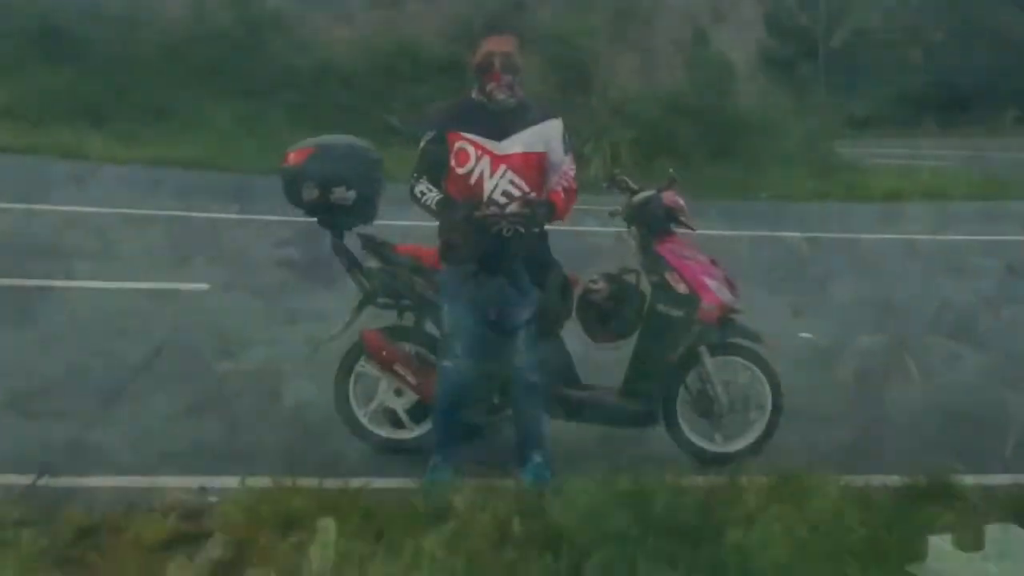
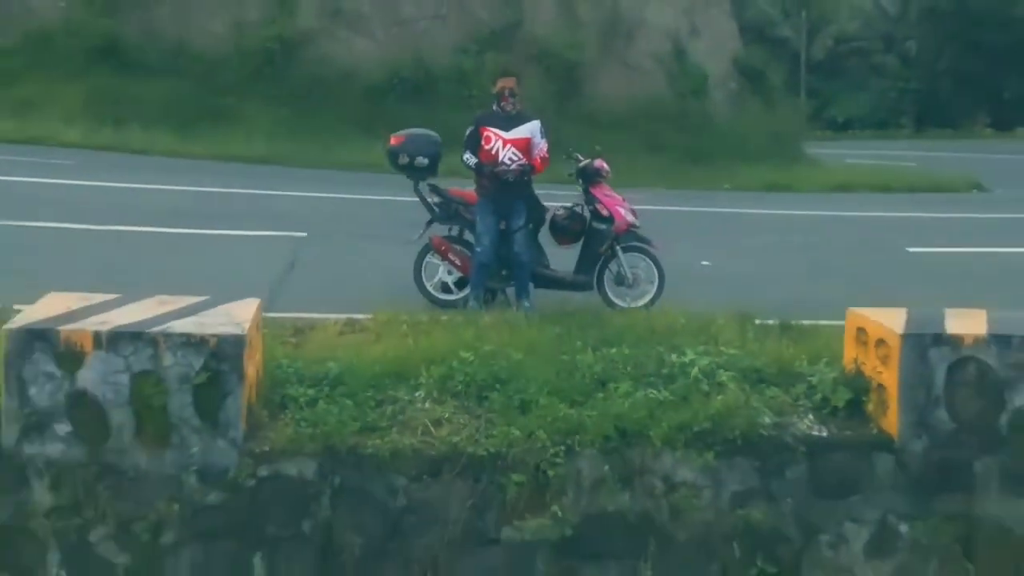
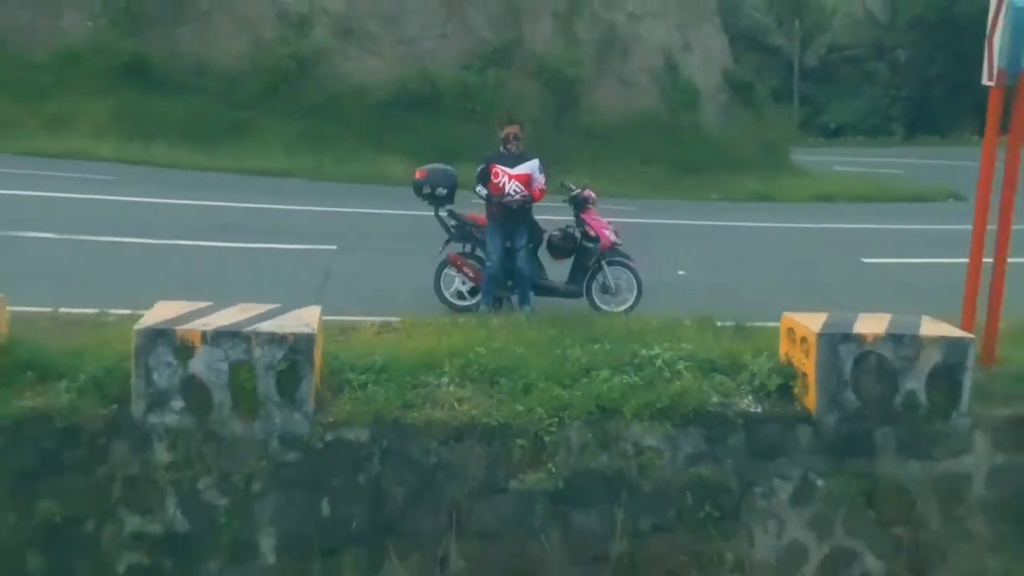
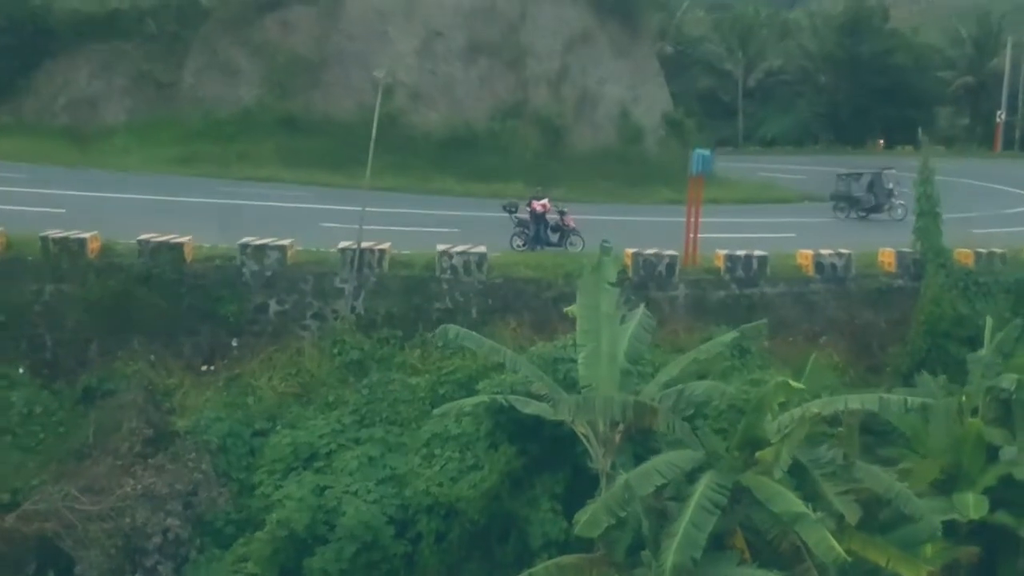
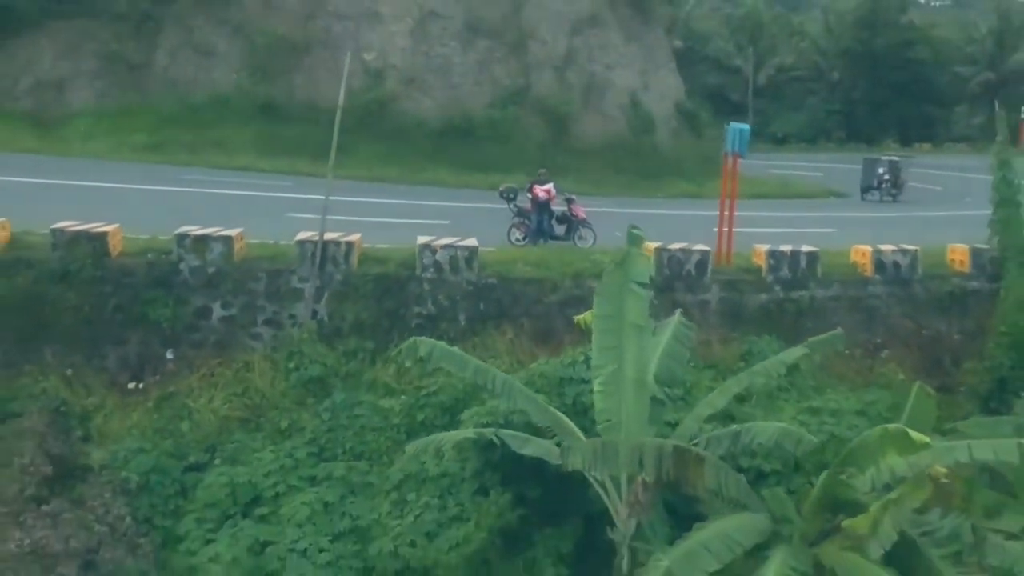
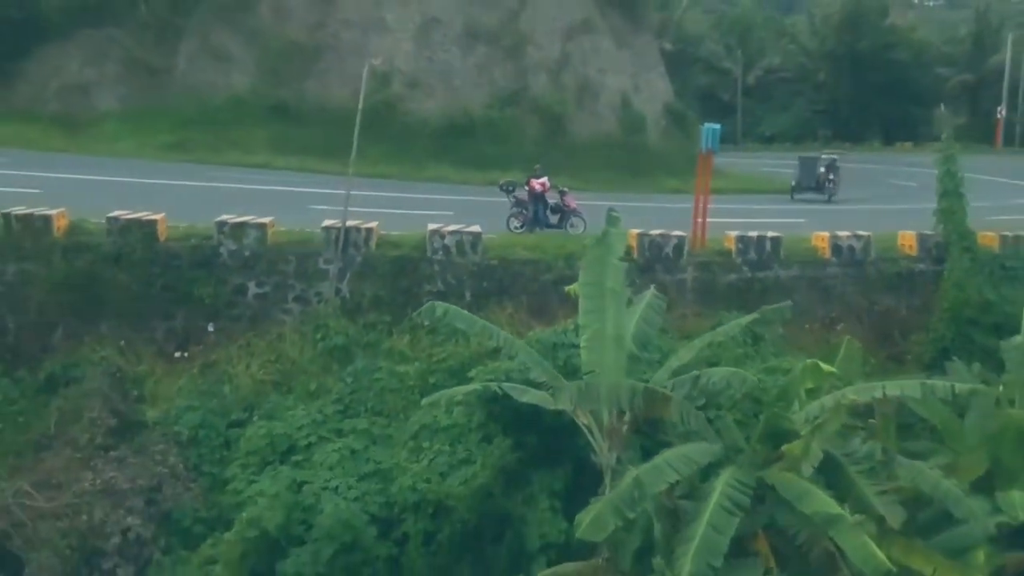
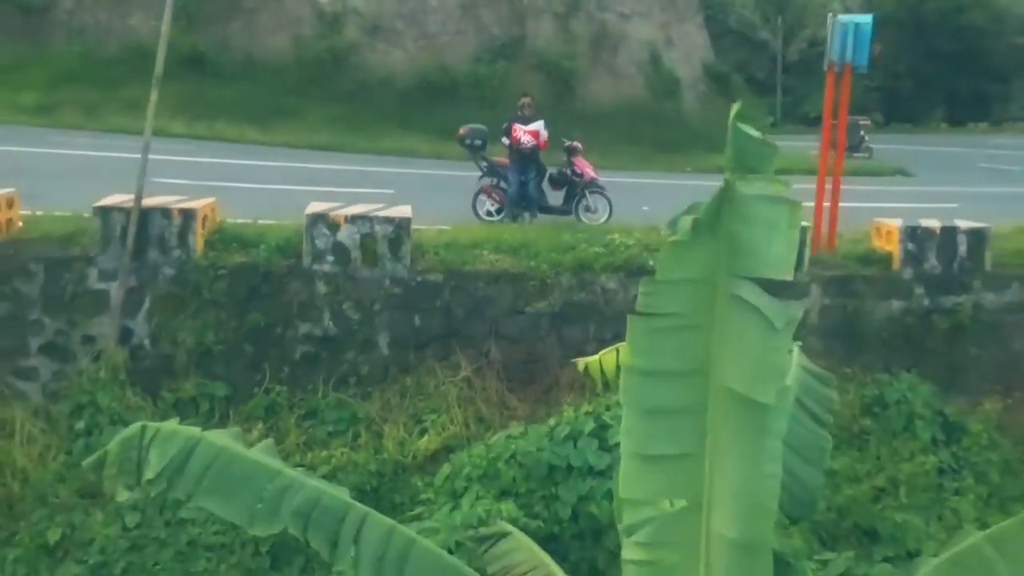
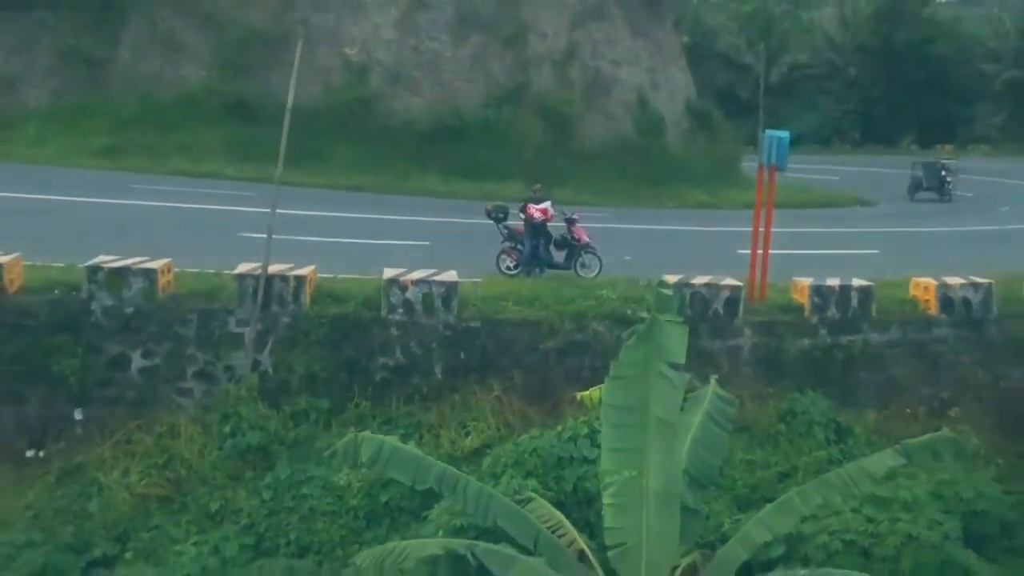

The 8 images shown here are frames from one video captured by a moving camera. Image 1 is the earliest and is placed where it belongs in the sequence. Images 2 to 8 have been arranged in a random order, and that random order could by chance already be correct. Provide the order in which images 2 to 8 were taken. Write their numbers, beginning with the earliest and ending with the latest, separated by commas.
2, 3, 7, 8, 5, 6, 4
